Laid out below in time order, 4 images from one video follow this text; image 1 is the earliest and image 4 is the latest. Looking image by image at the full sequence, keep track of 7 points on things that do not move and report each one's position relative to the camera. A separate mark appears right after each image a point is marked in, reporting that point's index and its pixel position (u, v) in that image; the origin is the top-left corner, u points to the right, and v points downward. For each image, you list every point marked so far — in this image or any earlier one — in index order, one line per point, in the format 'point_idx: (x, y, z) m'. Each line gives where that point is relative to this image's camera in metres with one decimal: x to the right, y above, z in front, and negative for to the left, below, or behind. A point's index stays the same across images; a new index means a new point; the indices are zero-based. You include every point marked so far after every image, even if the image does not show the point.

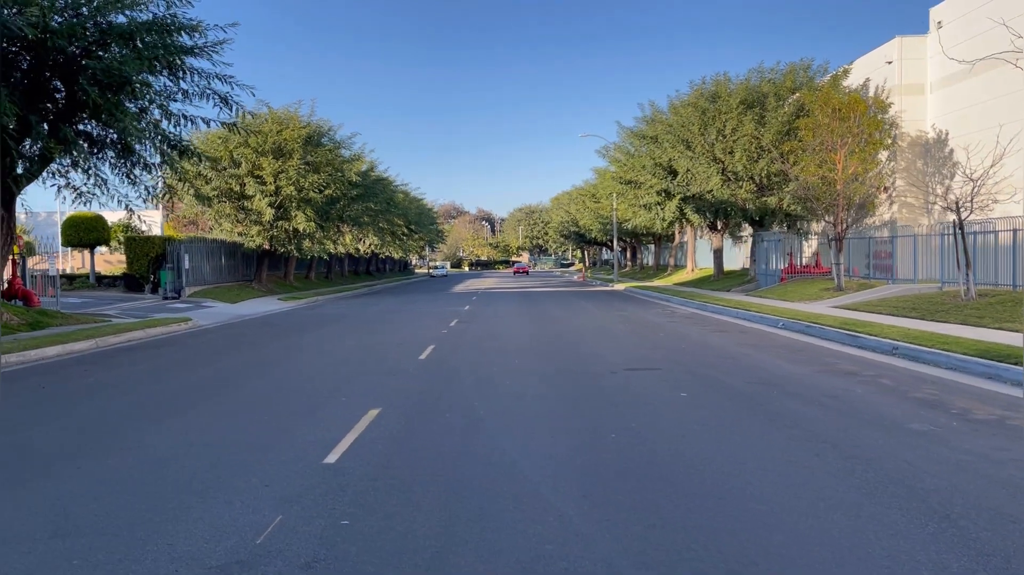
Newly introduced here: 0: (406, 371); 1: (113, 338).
0: (-1.5, -1.2, +11.4) m
1: (-9.0, -1.2, +18.1) m
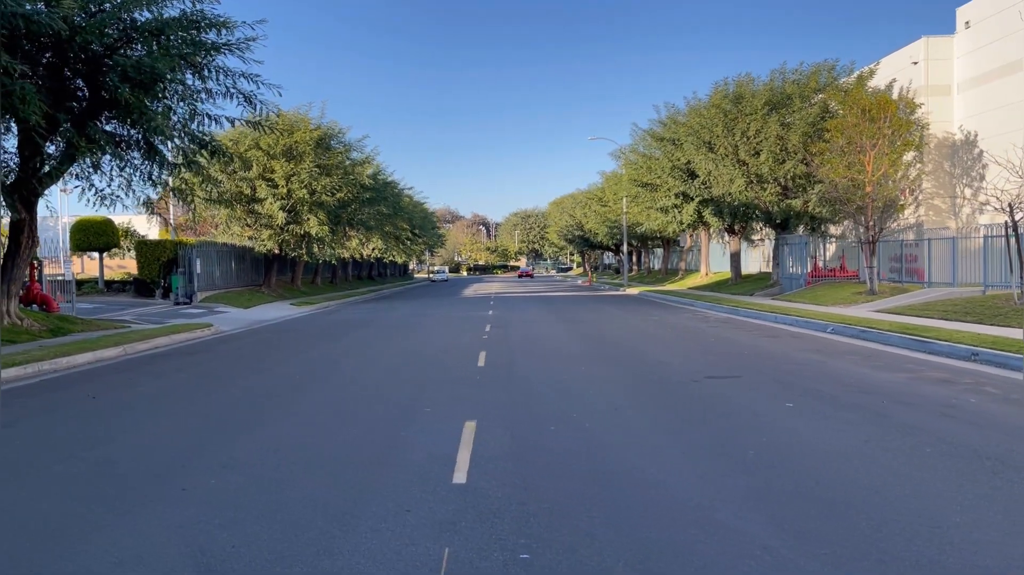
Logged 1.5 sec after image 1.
0: (-0.5, -1.2, +10.8) m
1: (-8.1, -1.3, +17.5) m
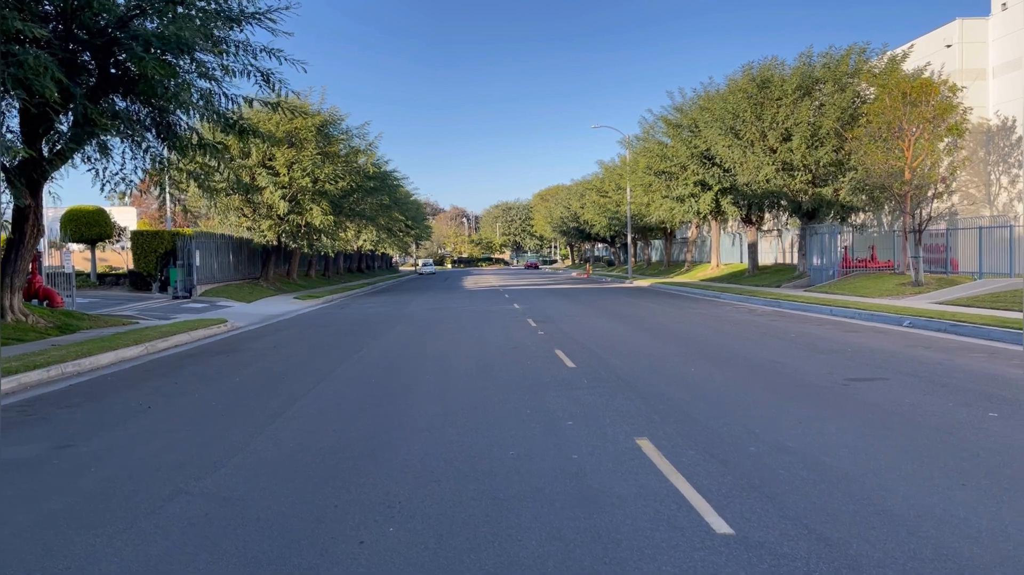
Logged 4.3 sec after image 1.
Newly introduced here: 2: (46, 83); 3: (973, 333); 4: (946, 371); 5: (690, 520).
0: (+0.8, -1.1, +9.5) m
1: (-7.0, -1.1, +16.0) m
2: (-7.8, +3.4, +13.5) m
3: (+8.0, -0.8, +14.1) m
4: (+5.4, -1.0, +10.1) m
5: (+0.9, -1.3, +4.4) m
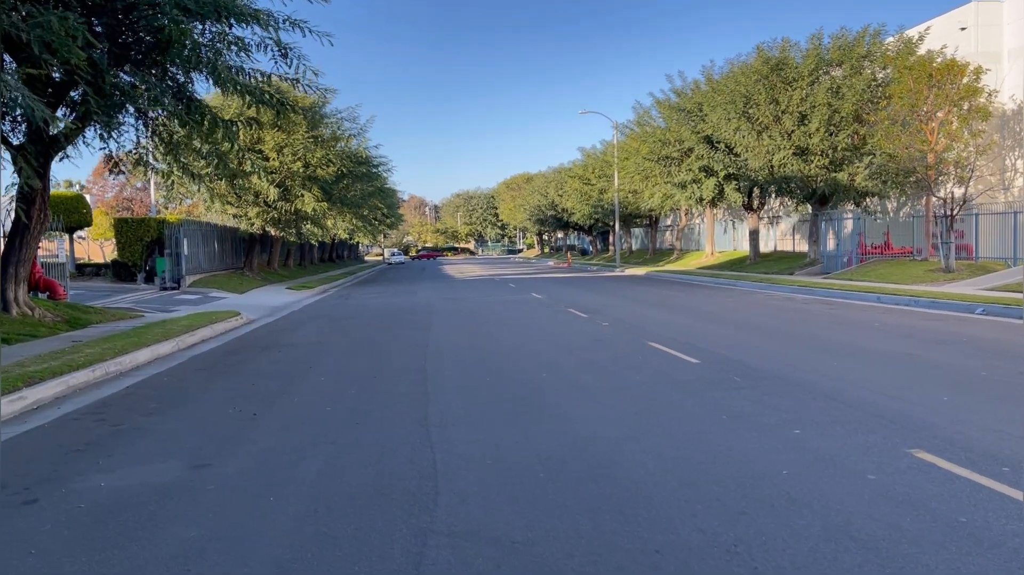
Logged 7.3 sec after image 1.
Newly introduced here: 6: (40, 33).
0: (+2.3, -1.0, +8.5) m
1: (-5.8, -0.9, +14.6) m
2: (-6.5, +3.6, +12.0) m
3: (+9.3, -0.6, +13.5) m
4: (+6.9, -0.9, +9.4) m
5: (+2.7, -1.2, +3.4) m
6: (-6.9, +3.7, +11.6) m
